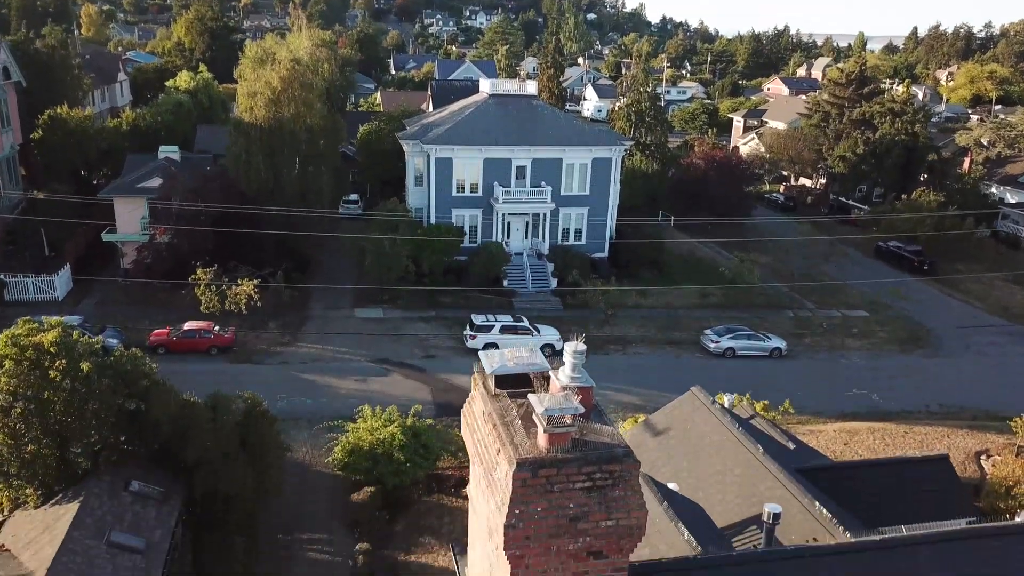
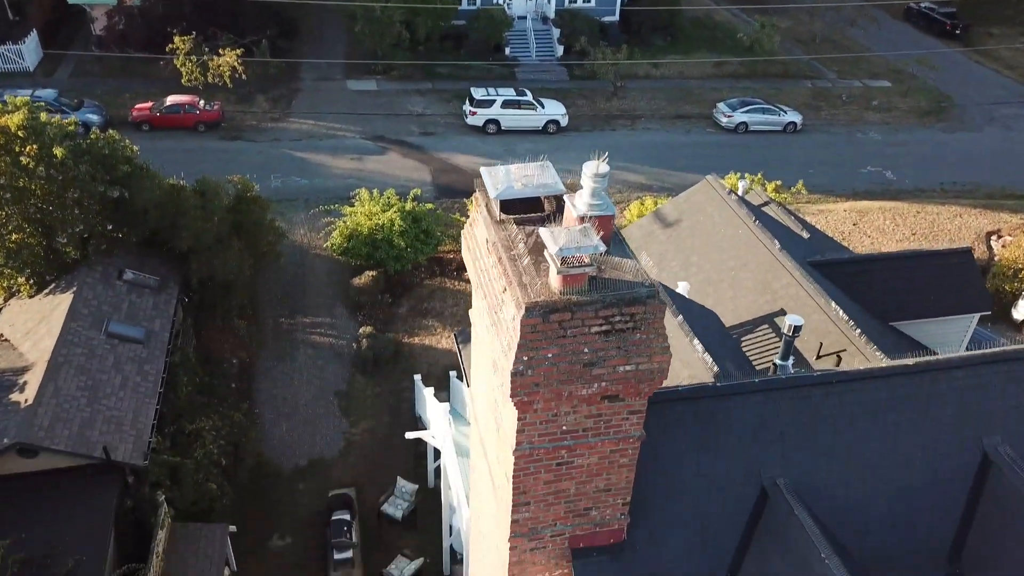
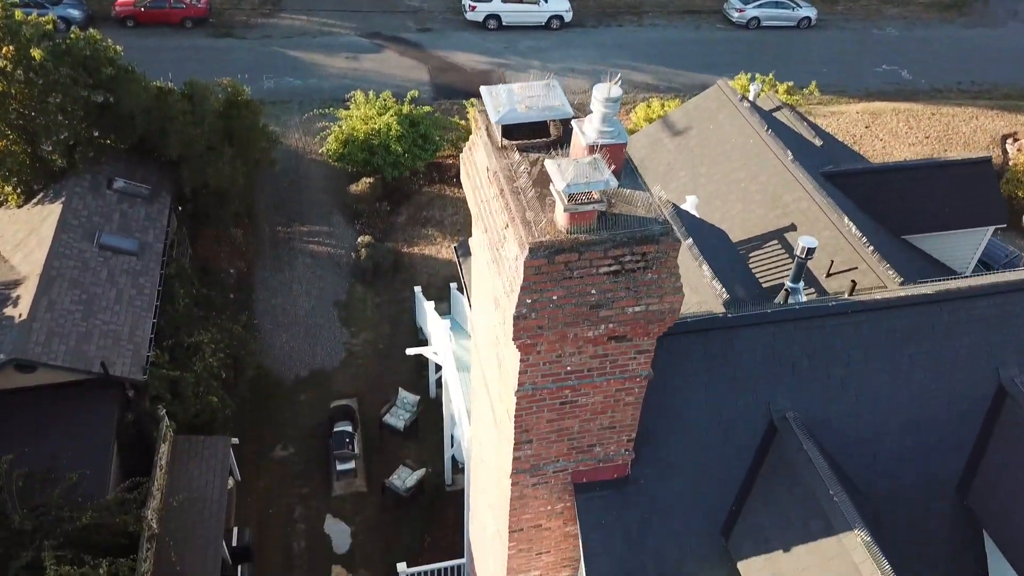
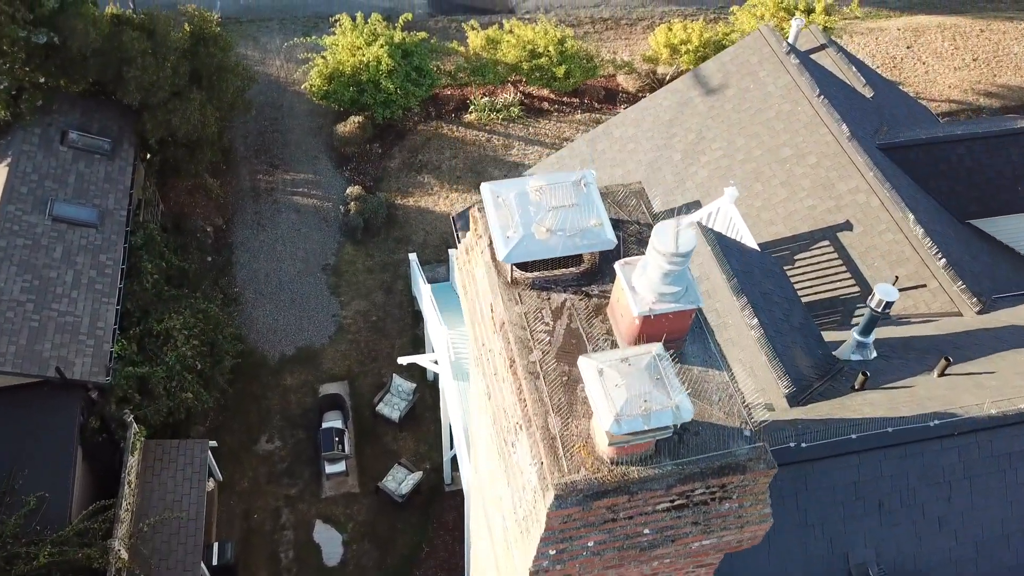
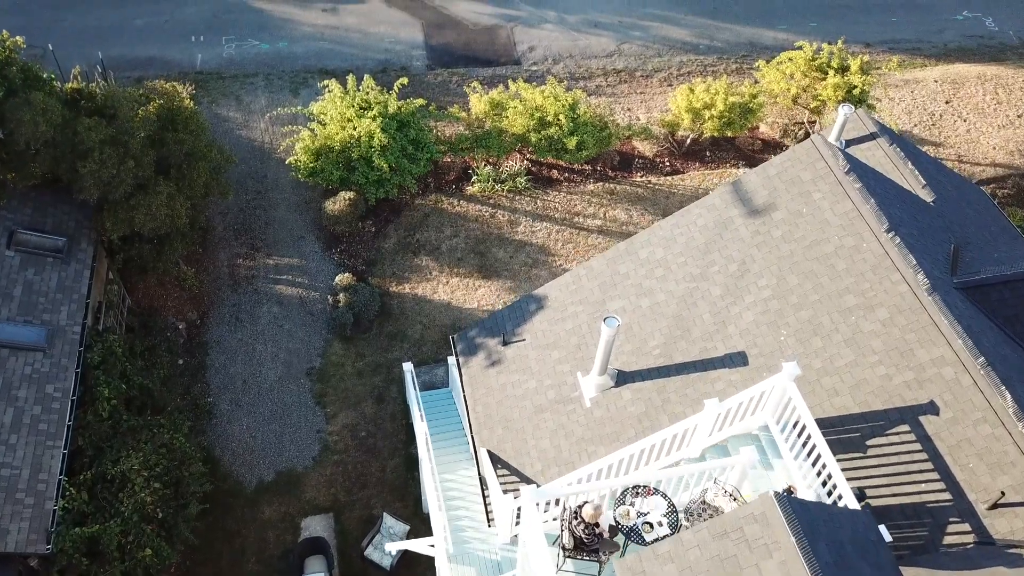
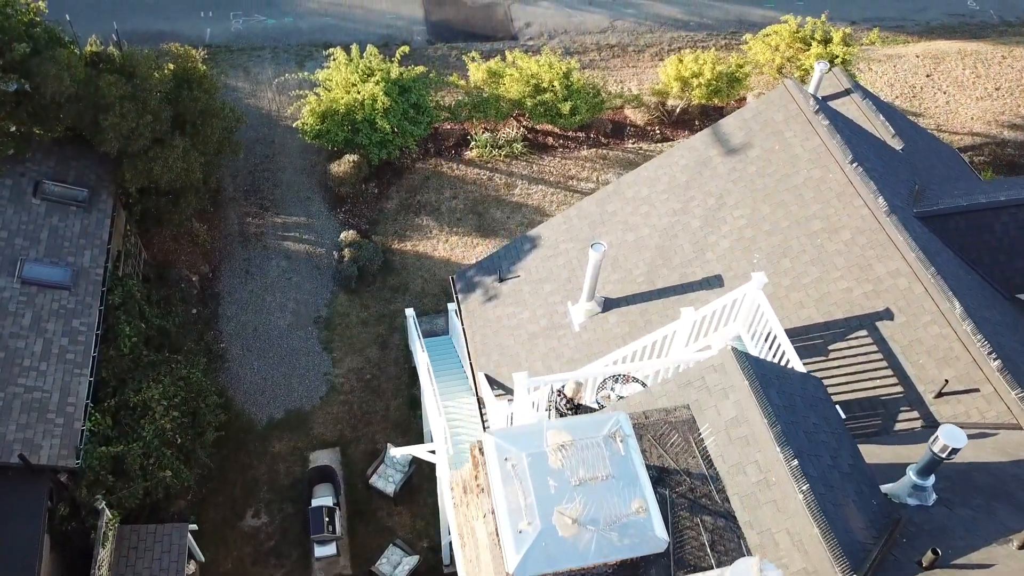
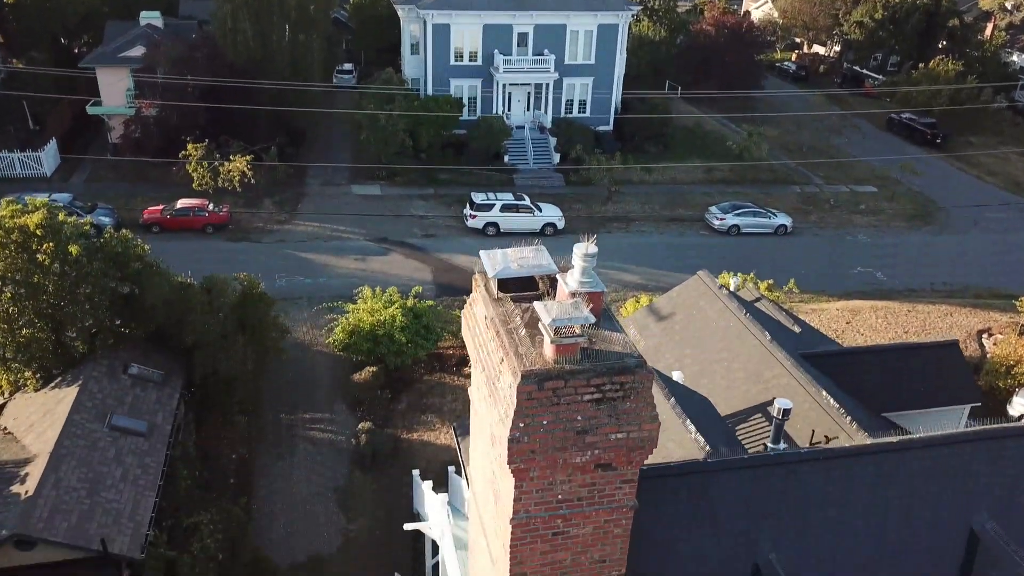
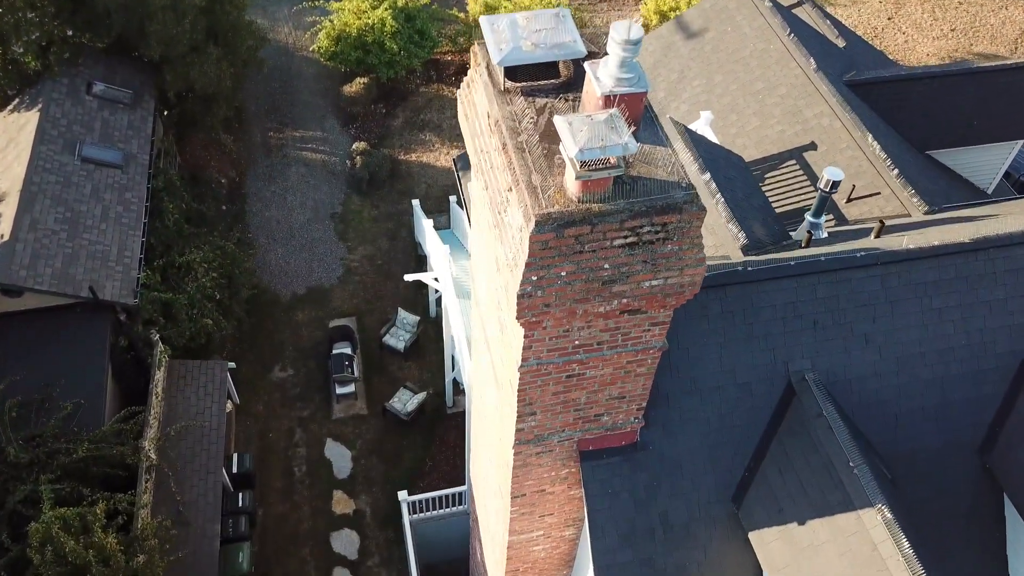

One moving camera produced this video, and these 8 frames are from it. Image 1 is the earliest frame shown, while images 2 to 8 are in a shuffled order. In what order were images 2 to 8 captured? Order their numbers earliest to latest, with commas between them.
7, 2, 3, 8, 4, 6, 5
